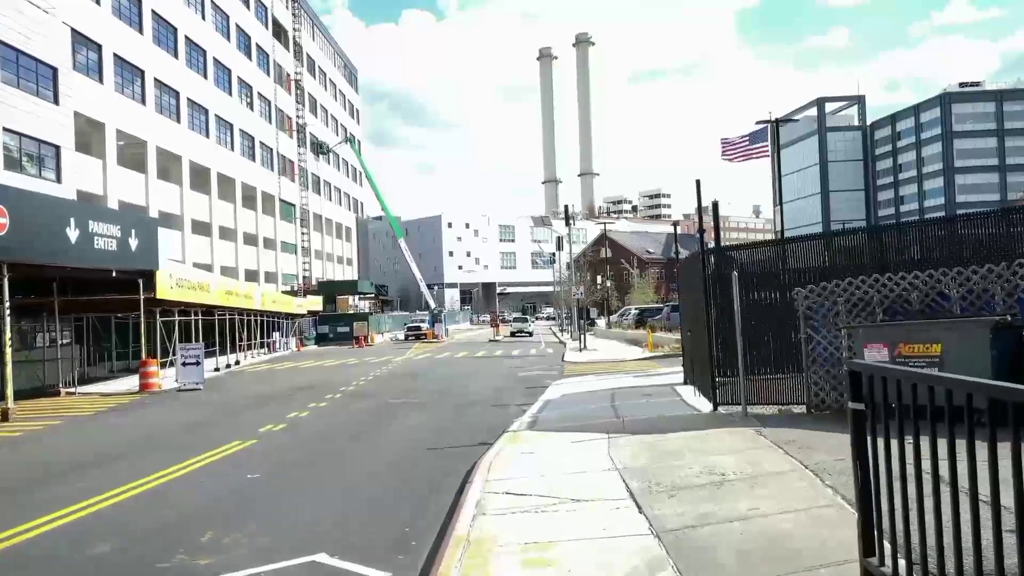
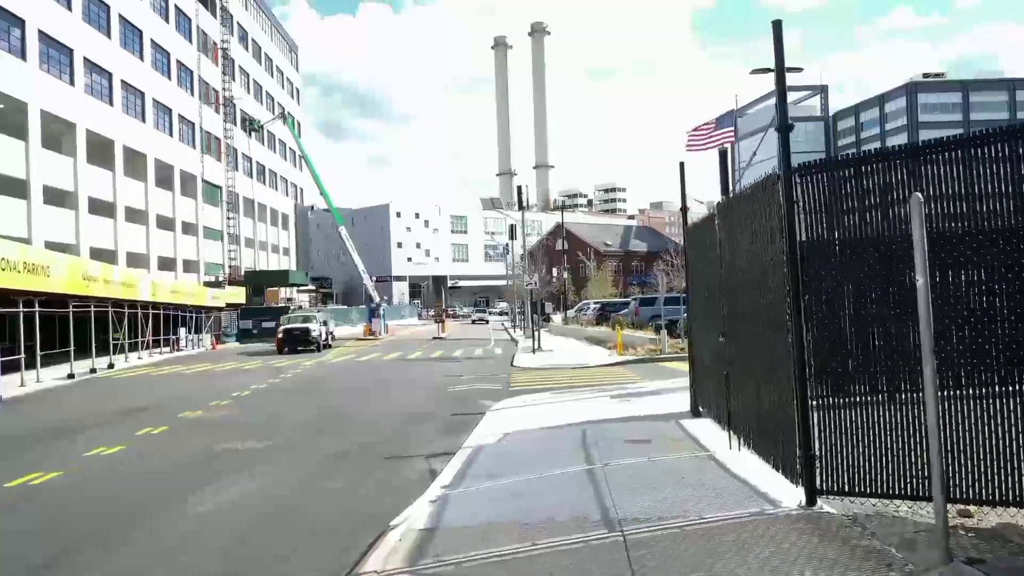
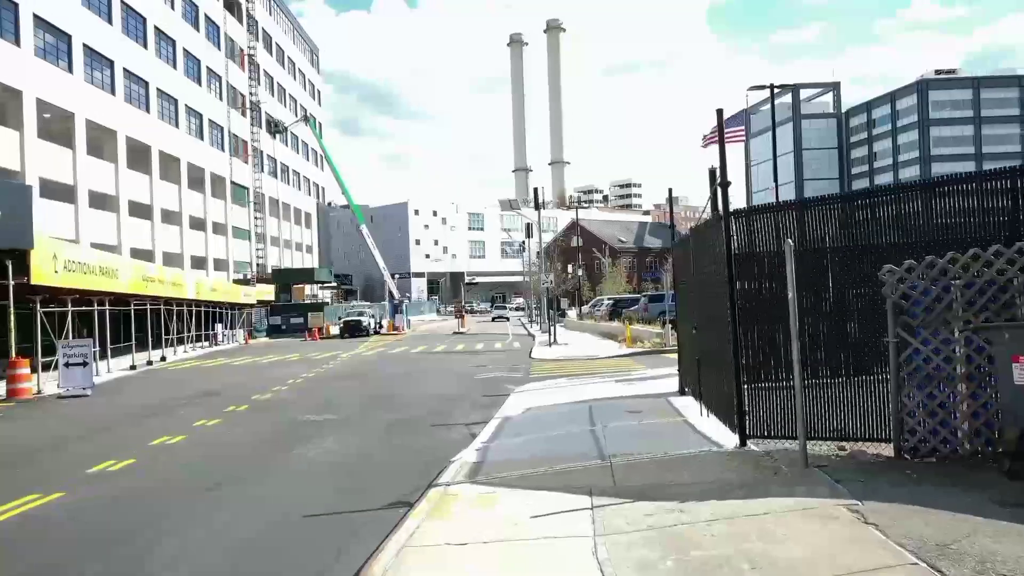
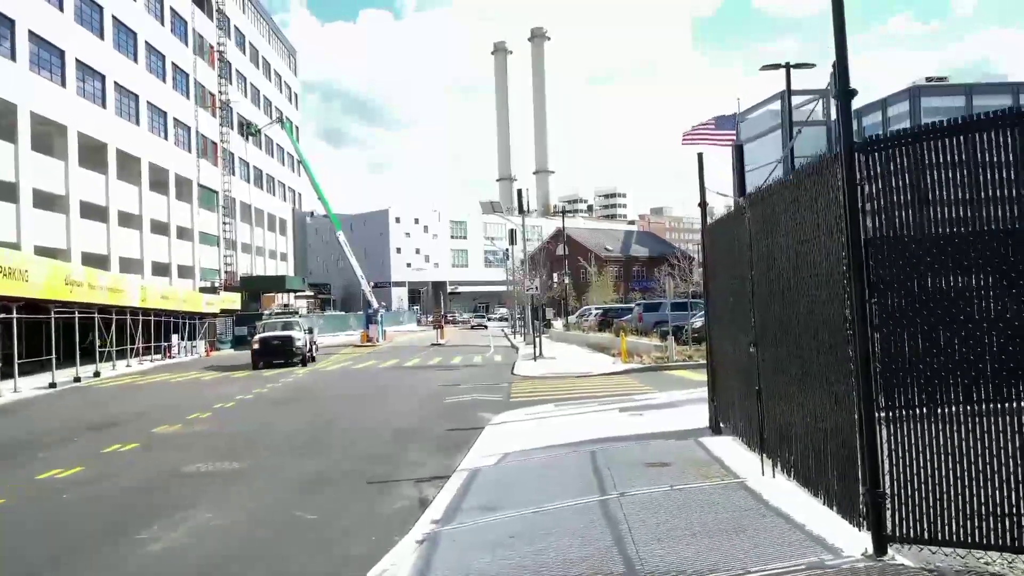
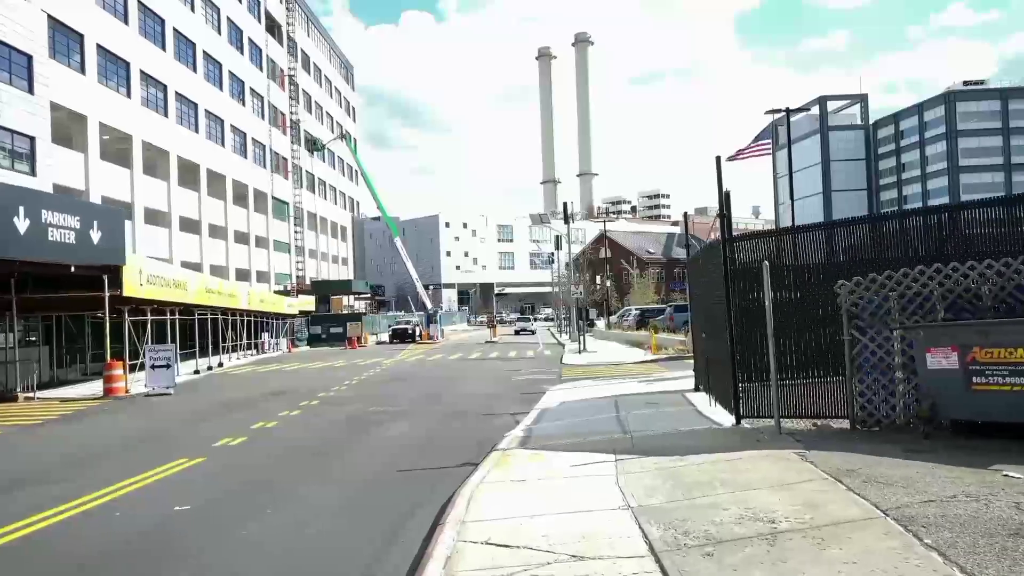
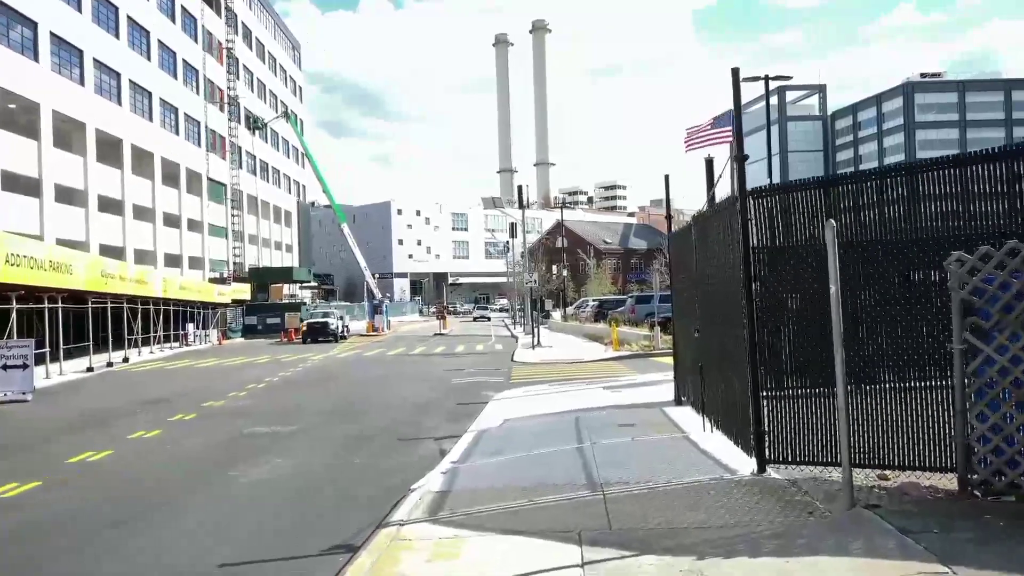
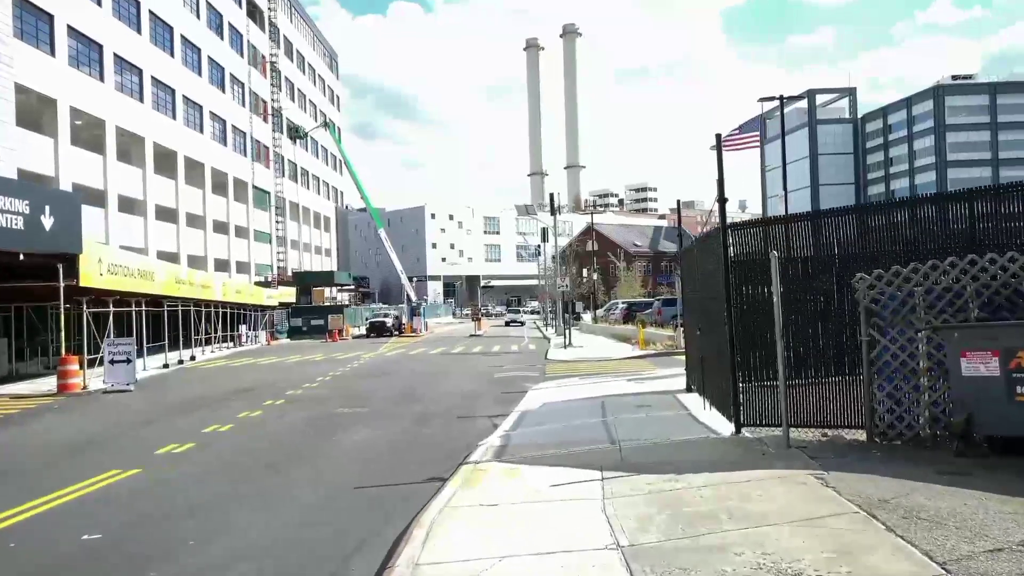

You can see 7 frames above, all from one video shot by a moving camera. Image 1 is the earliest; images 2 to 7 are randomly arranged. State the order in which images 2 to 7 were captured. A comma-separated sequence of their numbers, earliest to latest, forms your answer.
5, 7, 3, 6, 2, 4
